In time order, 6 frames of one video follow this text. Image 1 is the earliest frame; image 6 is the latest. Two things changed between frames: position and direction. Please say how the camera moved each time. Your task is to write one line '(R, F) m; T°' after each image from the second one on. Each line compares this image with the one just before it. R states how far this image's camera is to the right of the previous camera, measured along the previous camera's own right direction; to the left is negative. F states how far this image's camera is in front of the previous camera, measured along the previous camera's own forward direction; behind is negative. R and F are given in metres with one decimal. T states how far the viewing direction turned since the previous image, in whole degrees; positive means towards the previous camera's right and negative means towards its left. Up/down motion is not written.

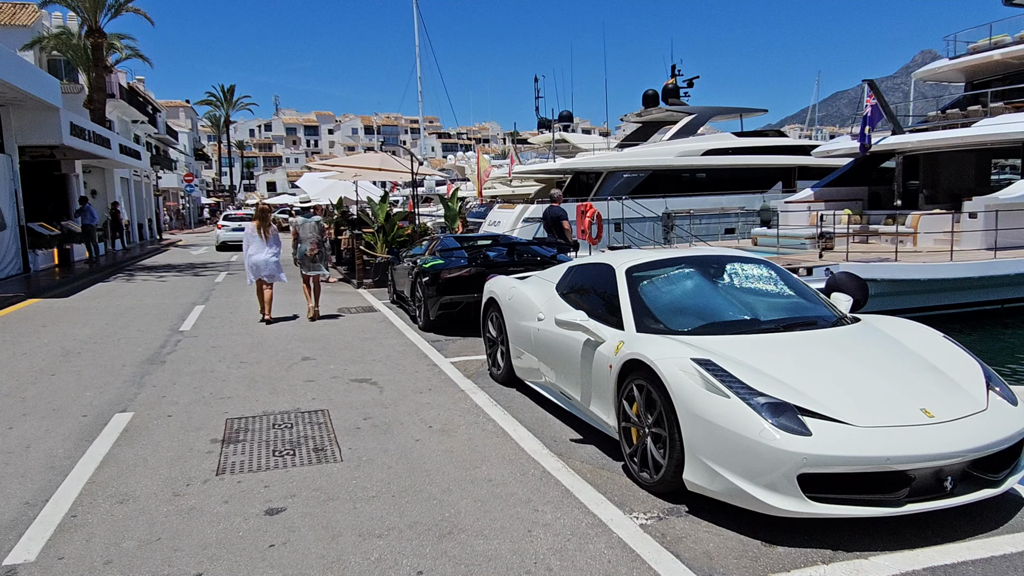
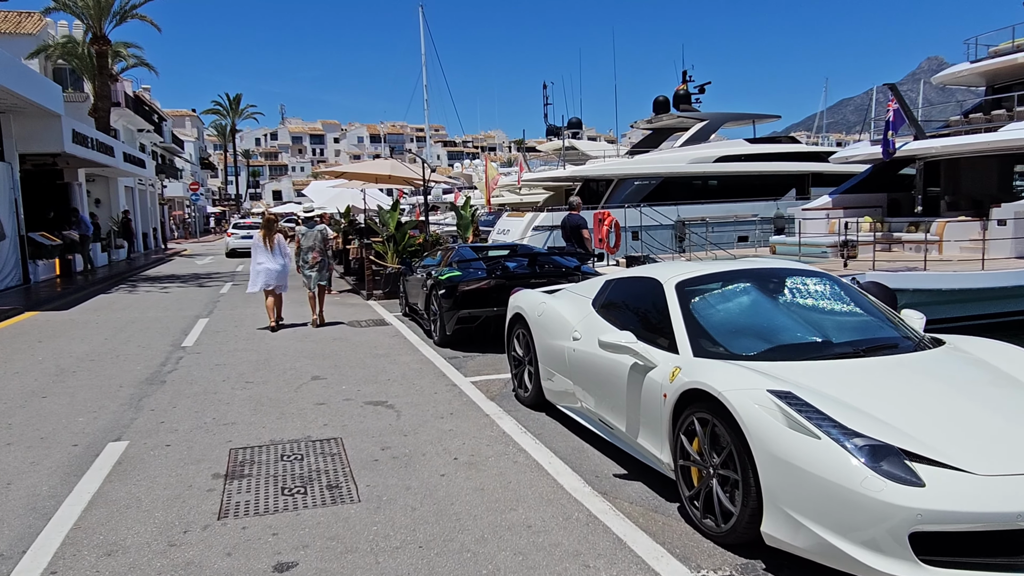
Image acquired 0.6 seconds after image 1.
(-0.2, +0.5) m; 0°
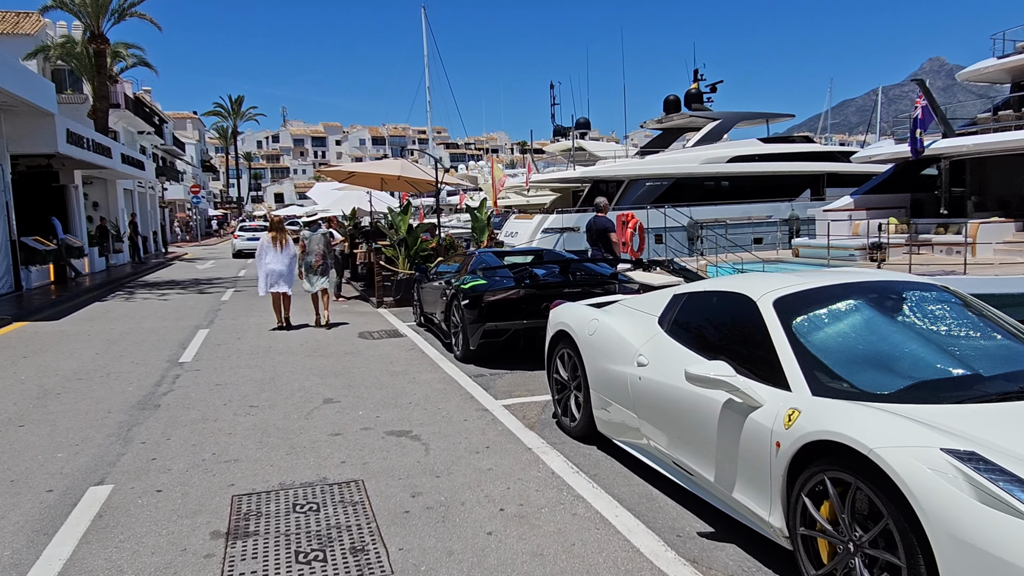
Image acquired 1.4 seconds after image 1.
(-0.3, +0.8) m; 0°
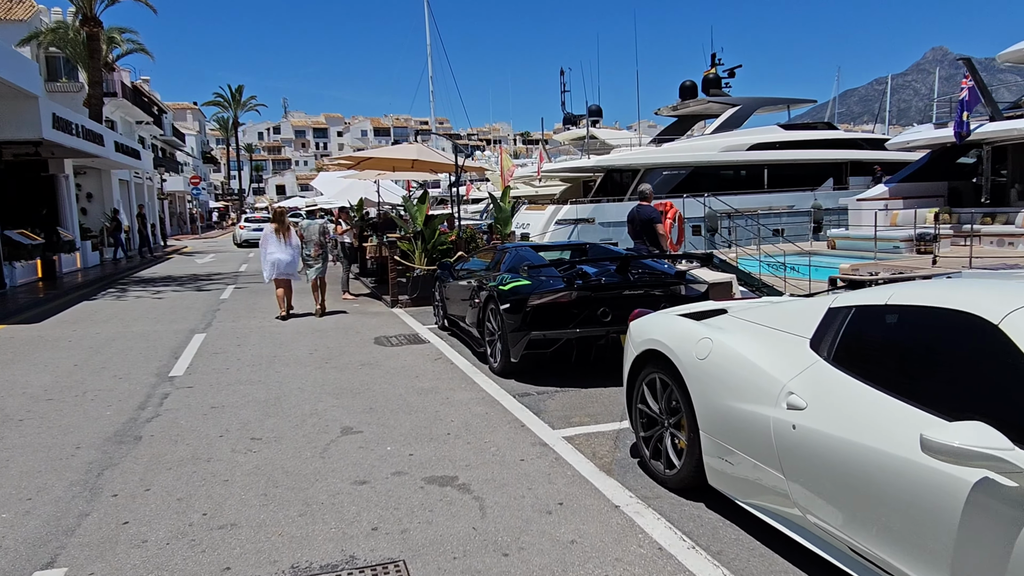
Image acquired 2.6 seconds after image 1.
(-0.4, +1.2) m; 0°
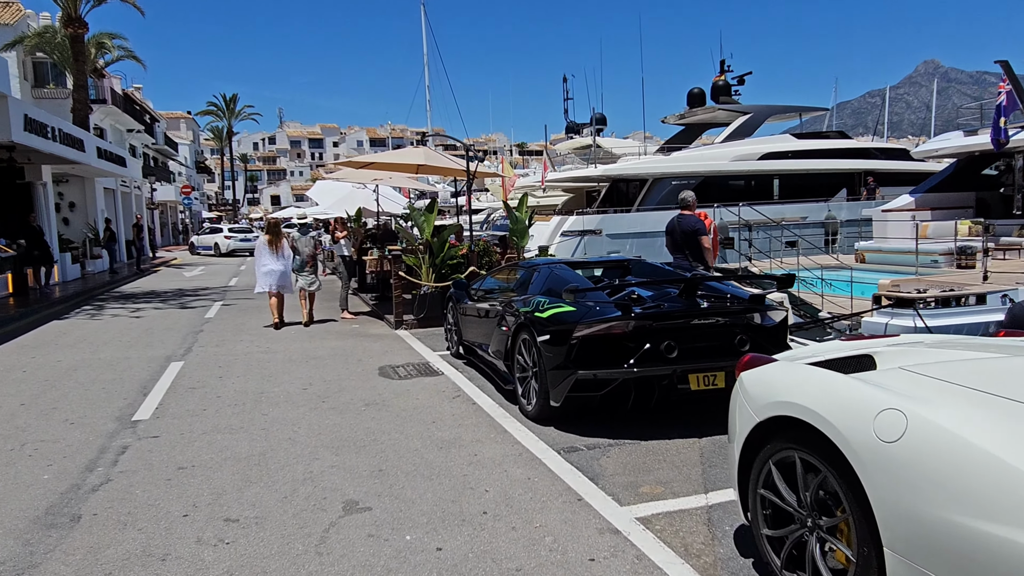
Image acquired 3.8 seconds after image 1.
(-0.3, +1.2) m; 0°
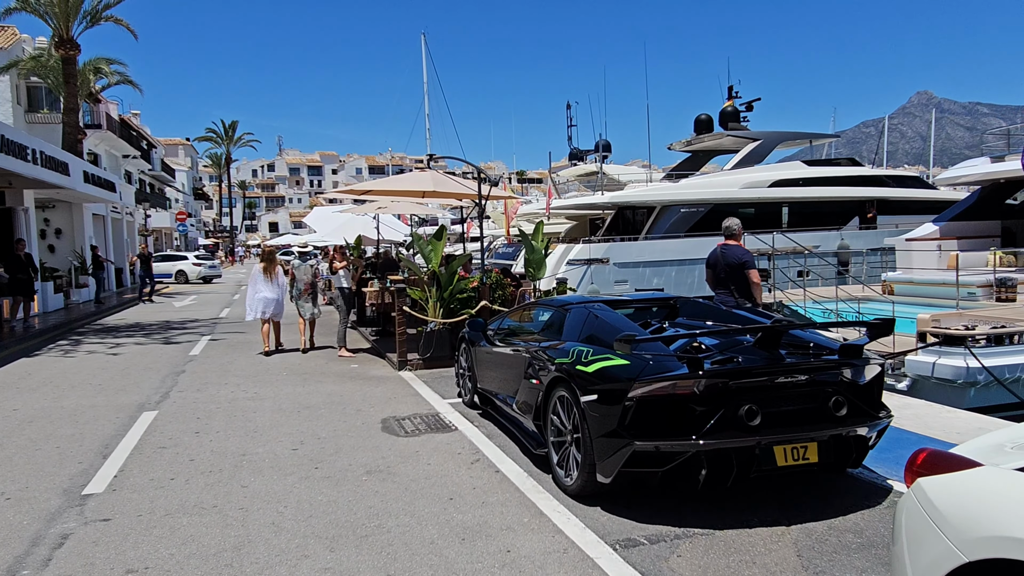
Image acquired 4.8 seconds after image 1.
(-0.2, +1.0) m; 0°
